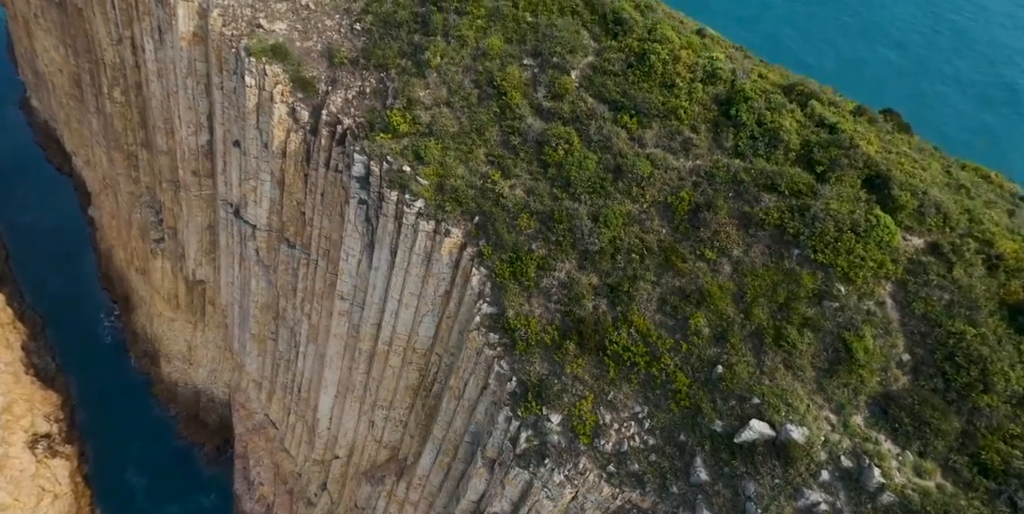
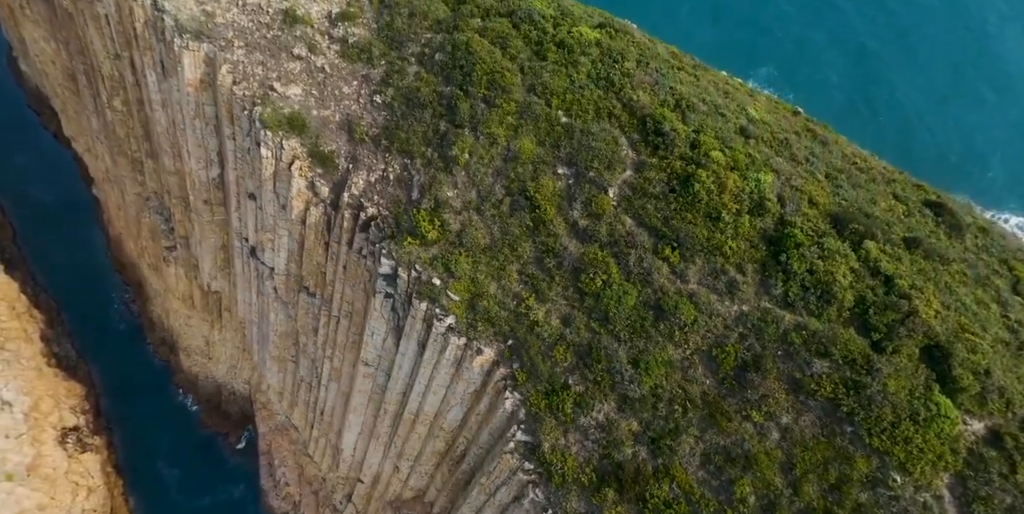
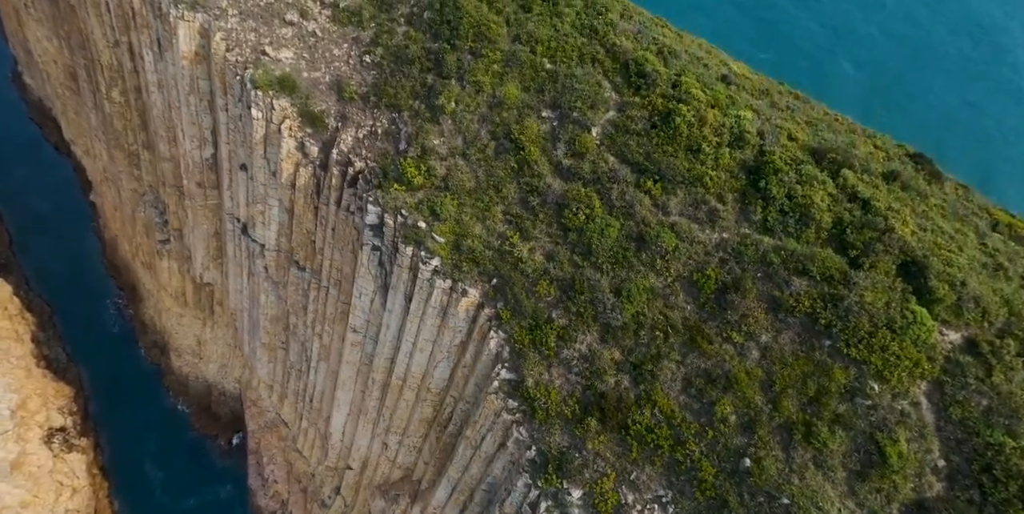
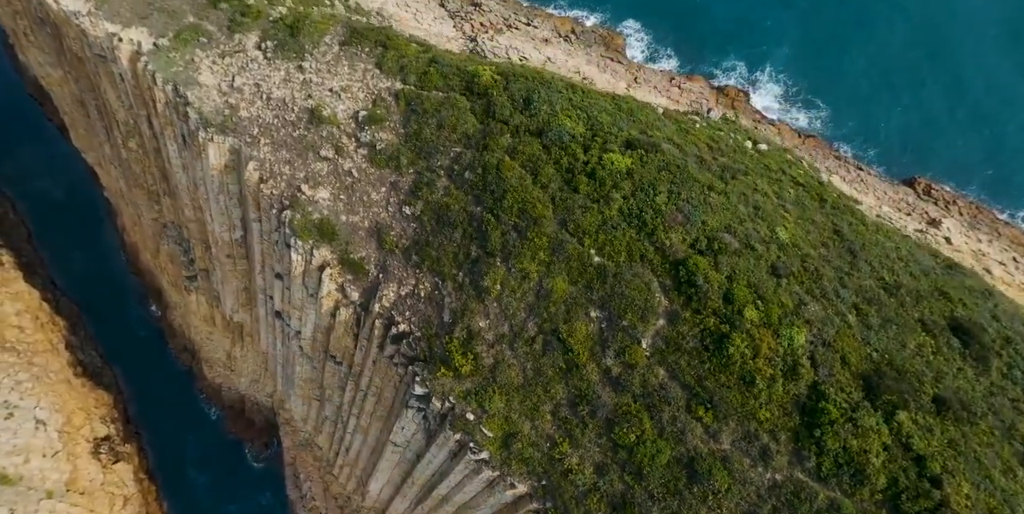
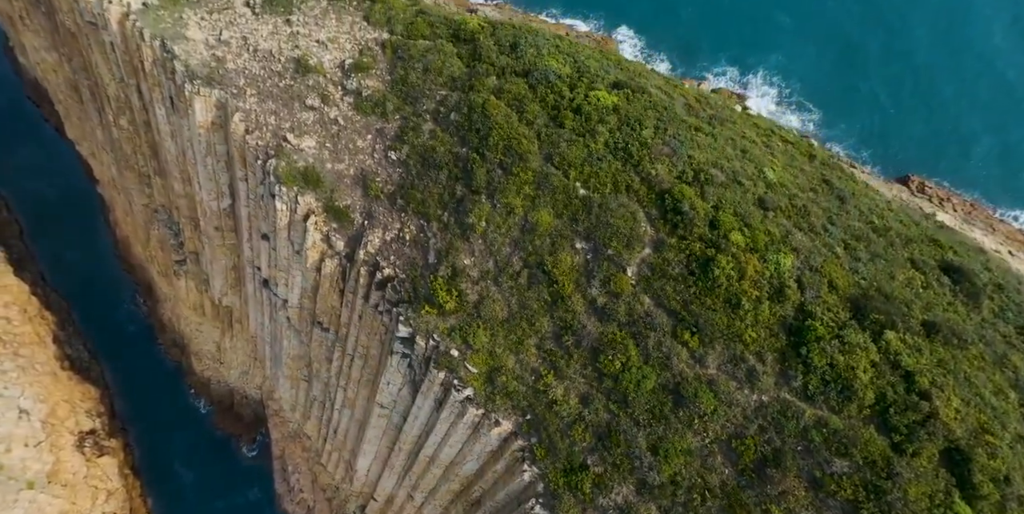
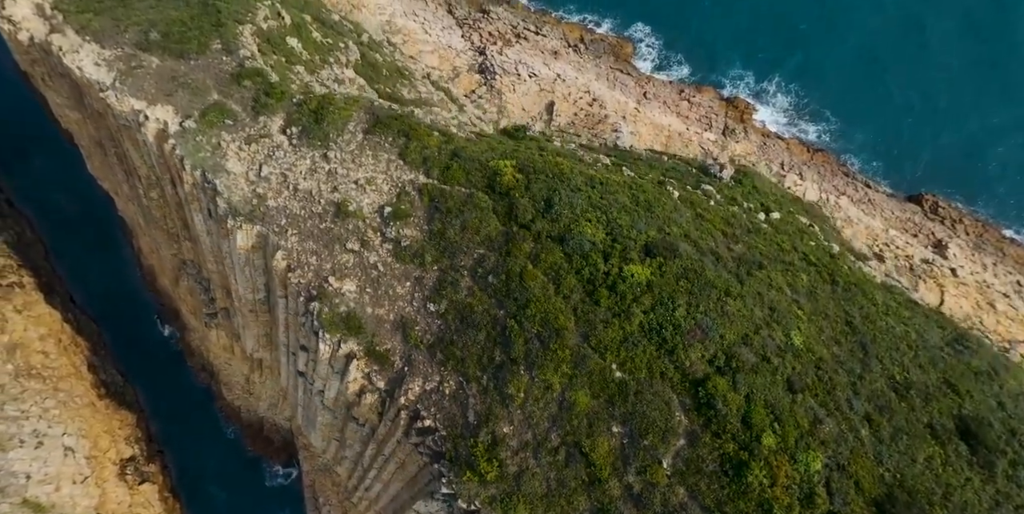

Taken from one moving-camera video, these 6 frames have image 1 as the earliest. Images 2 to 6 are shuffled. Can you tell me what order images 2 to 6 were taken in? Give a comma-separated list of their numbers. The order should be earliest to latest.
3, 2, 5, 4, 6
